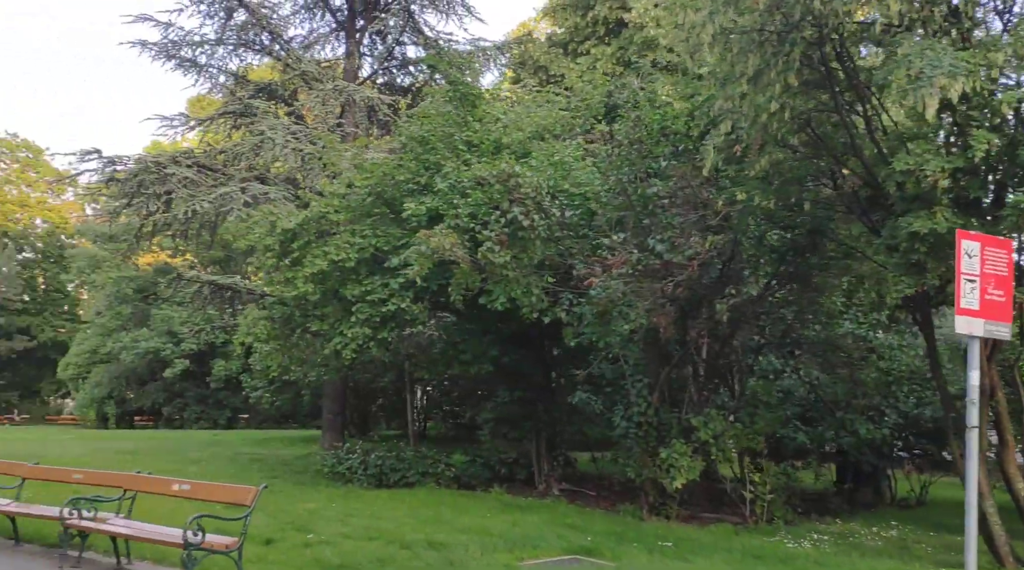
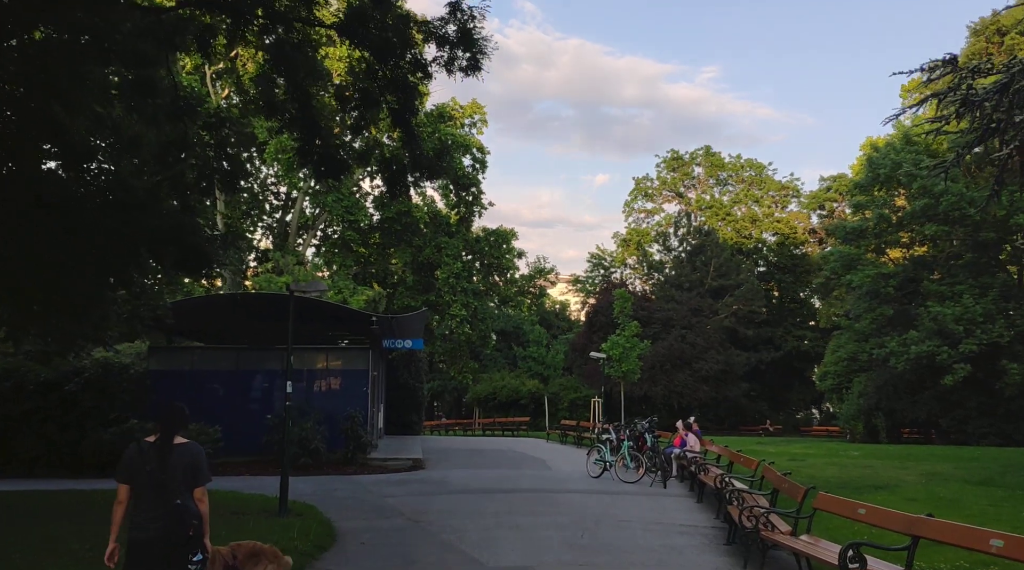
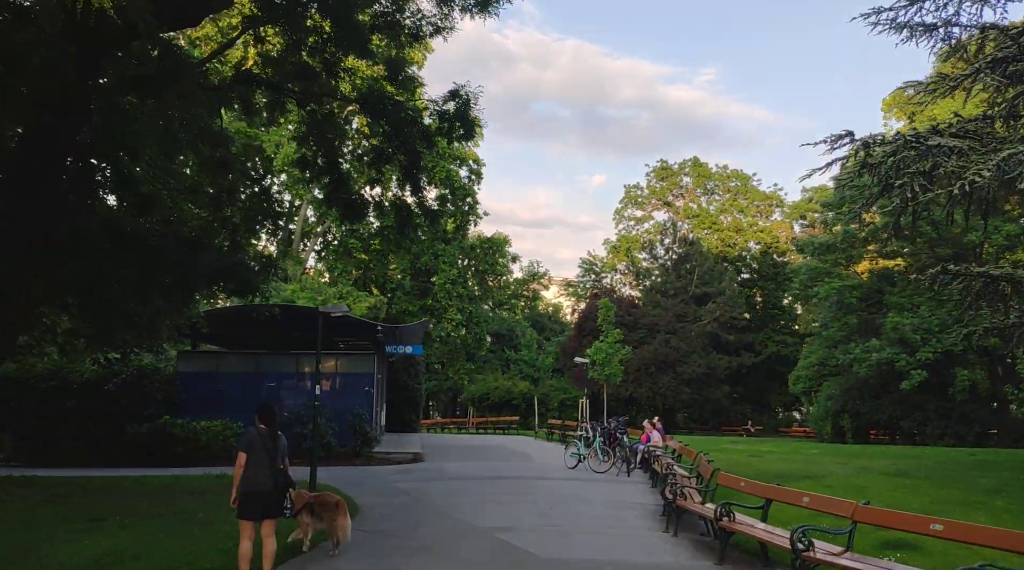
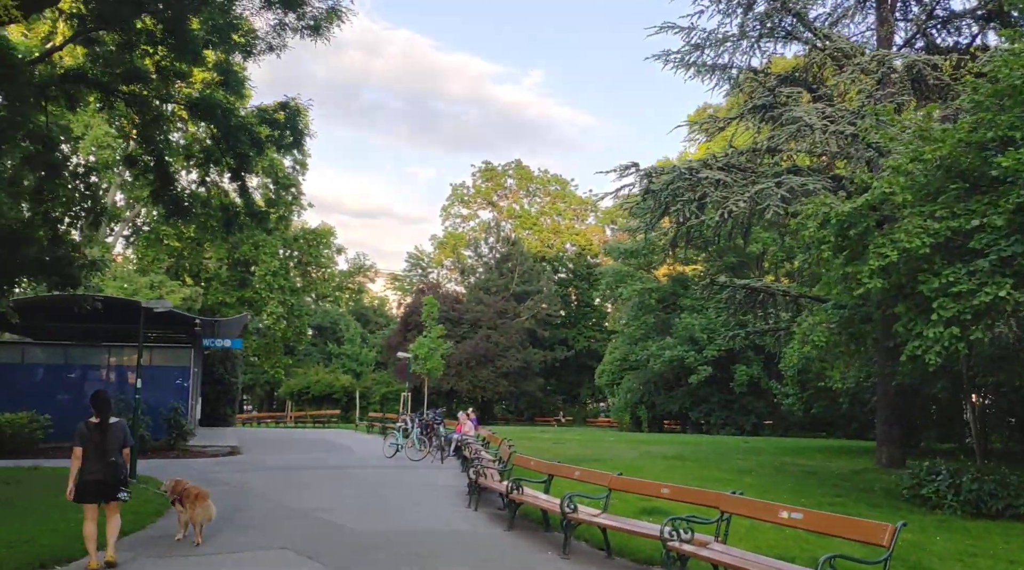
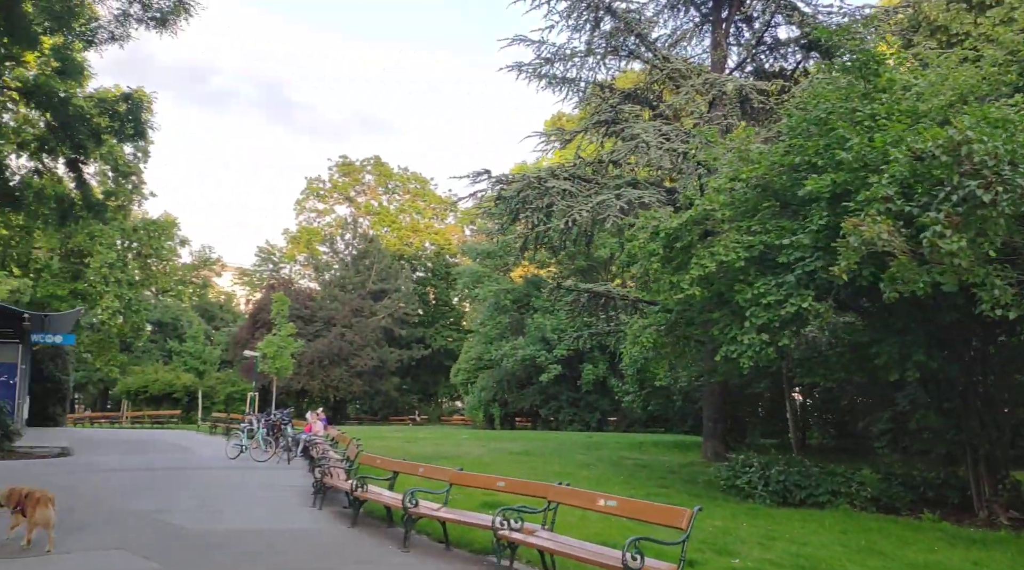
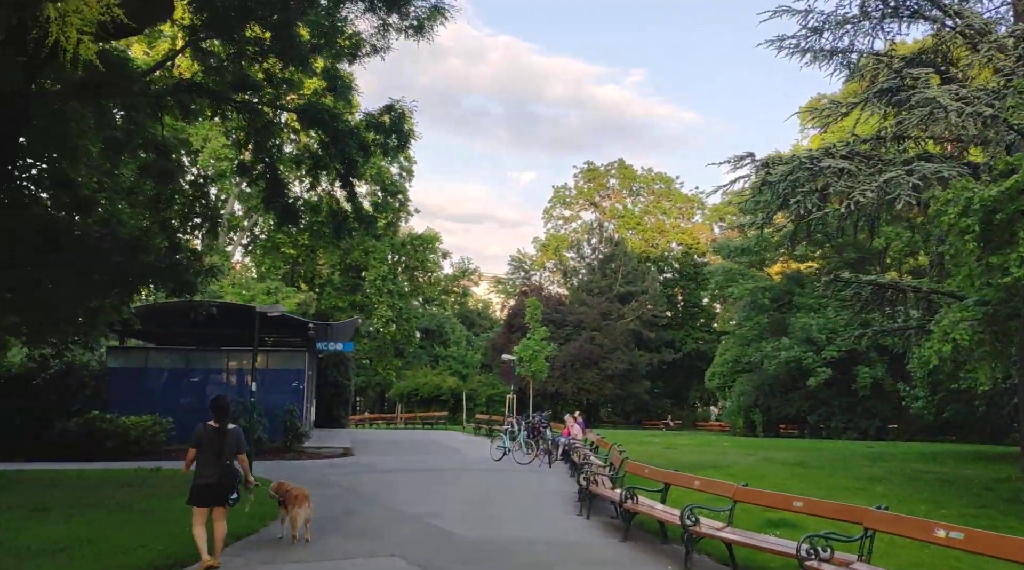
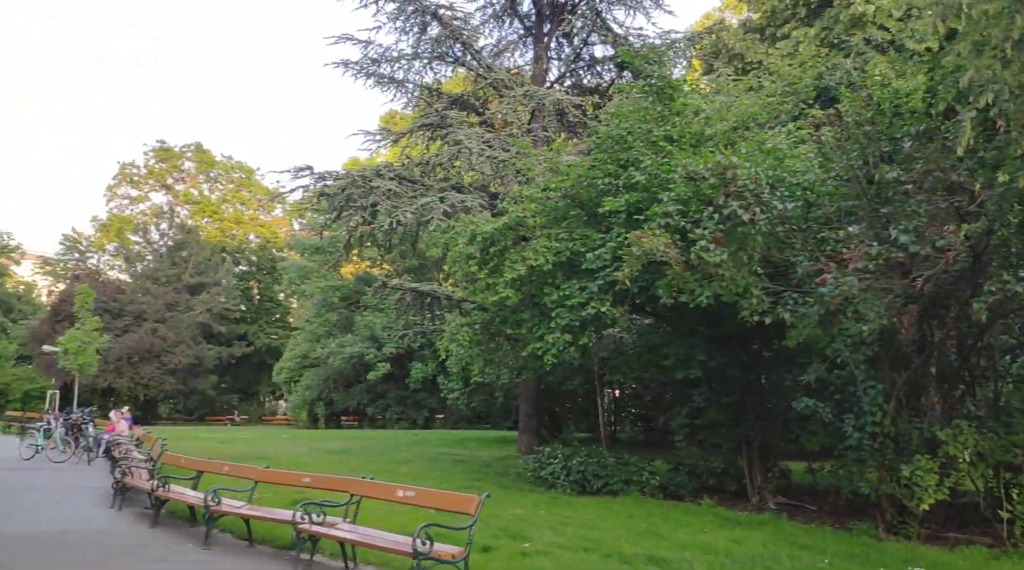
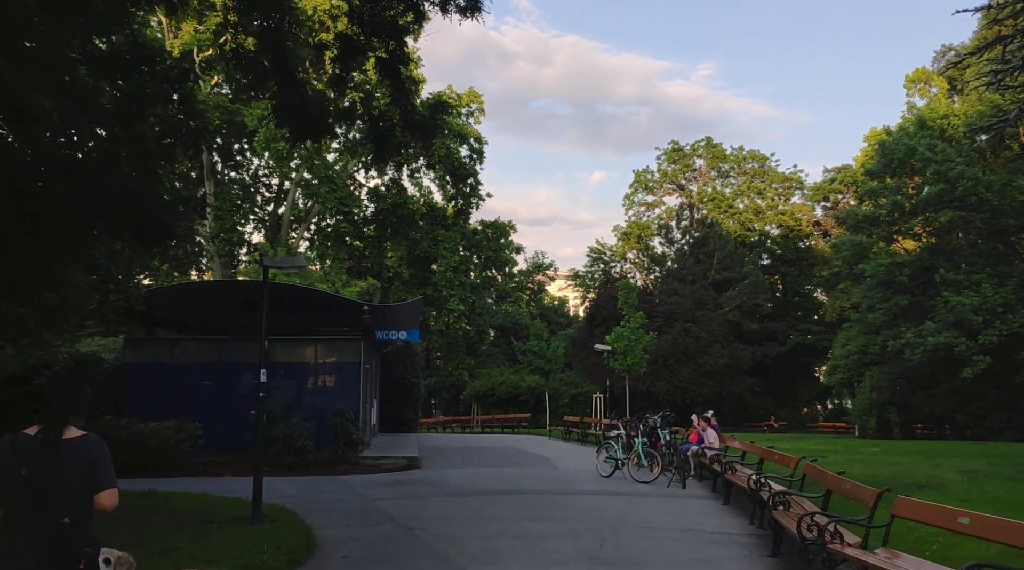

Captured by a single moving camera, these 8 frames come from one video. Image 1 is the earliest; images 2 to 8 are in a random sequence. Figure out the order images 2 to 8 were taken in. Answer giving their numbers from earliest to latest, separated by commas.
7, 5, 4, 6, 3, 2, 8
